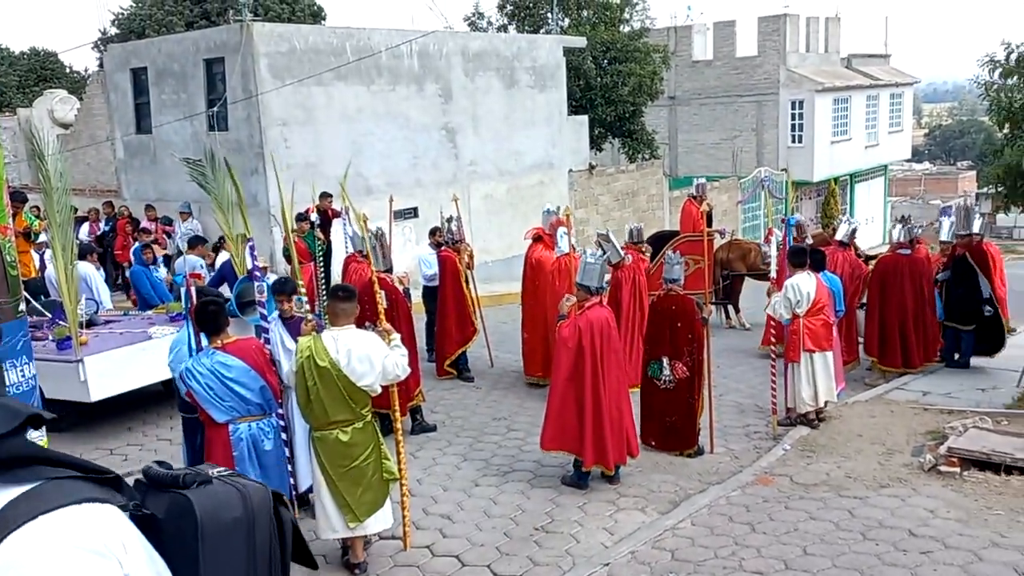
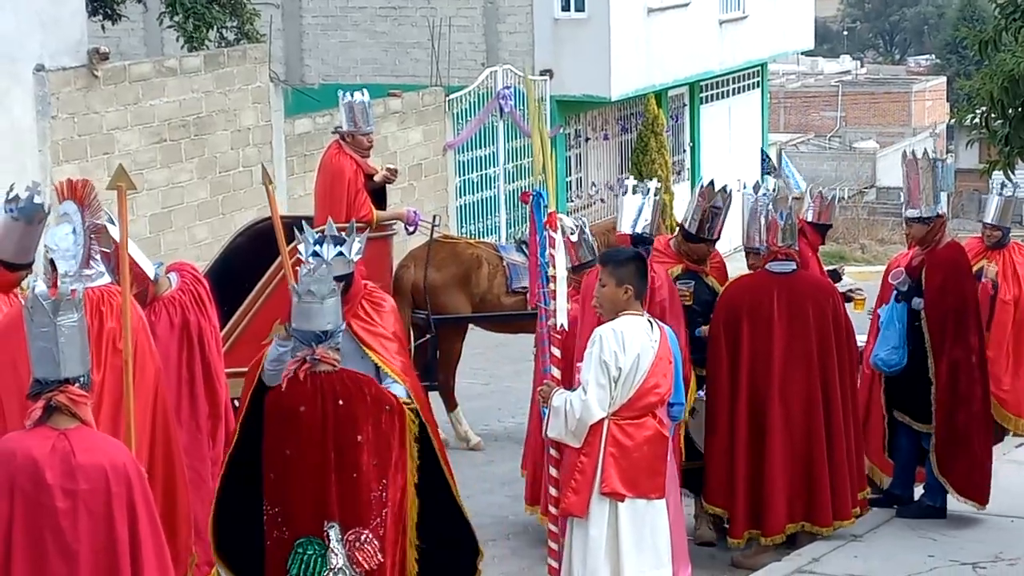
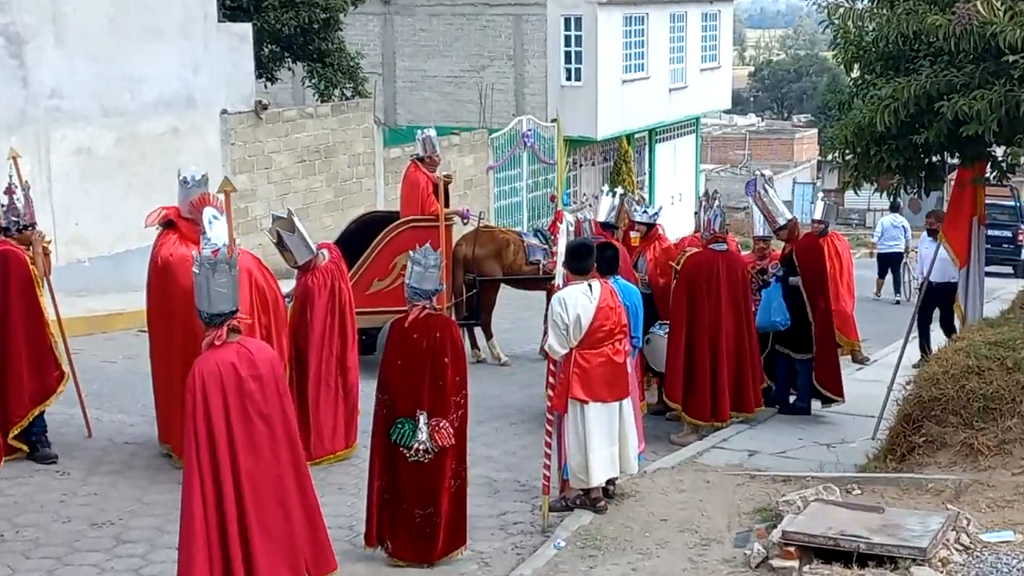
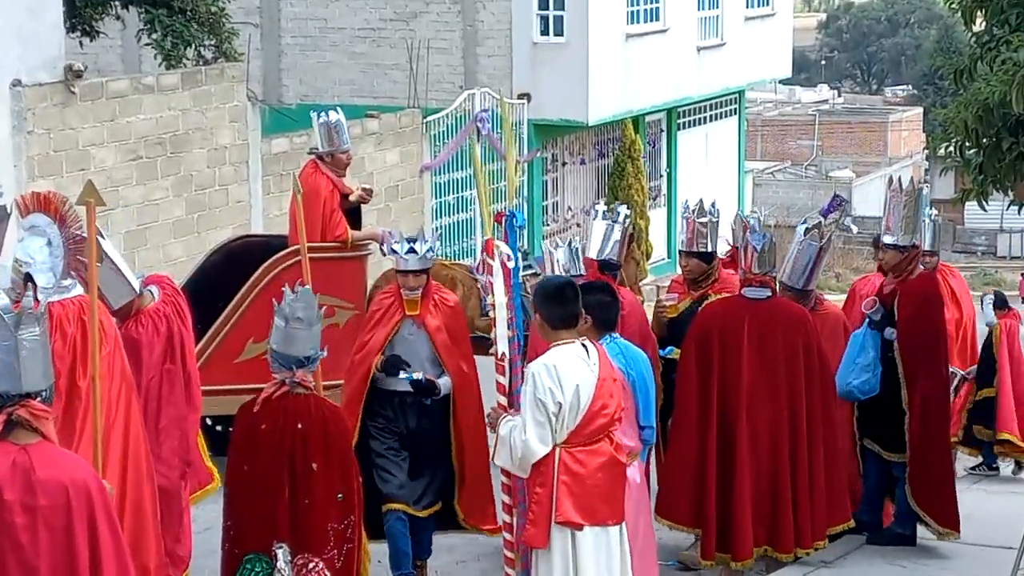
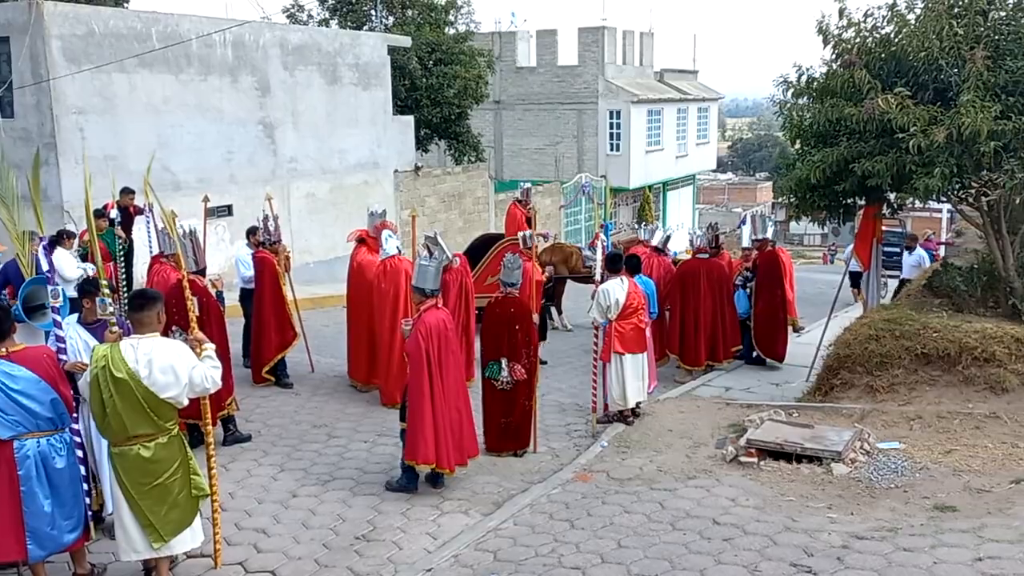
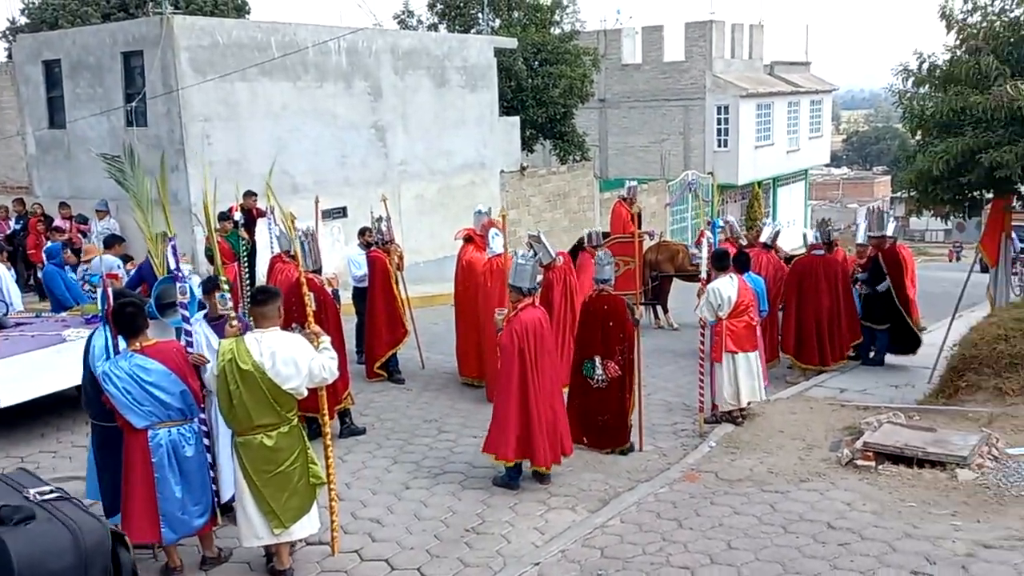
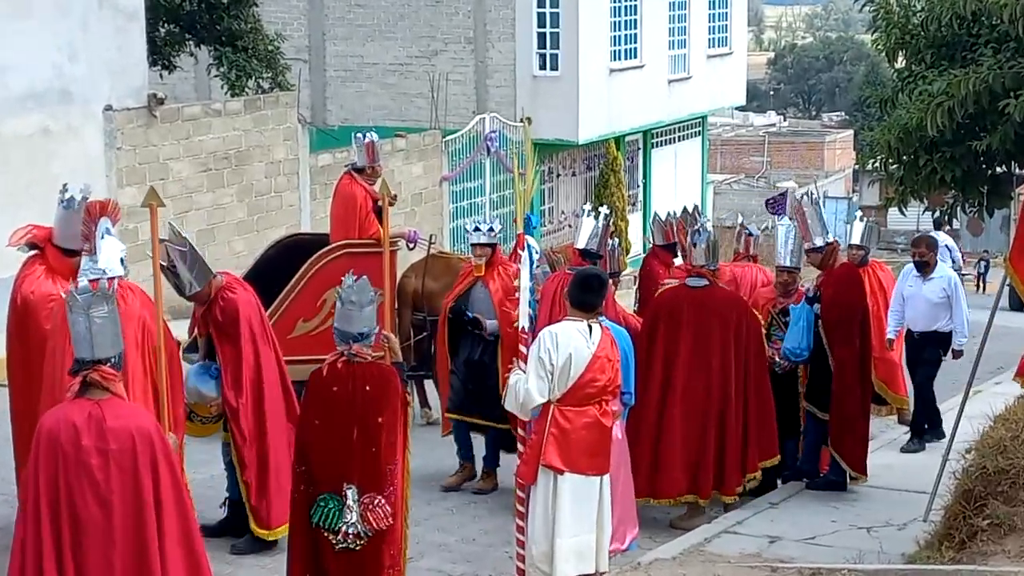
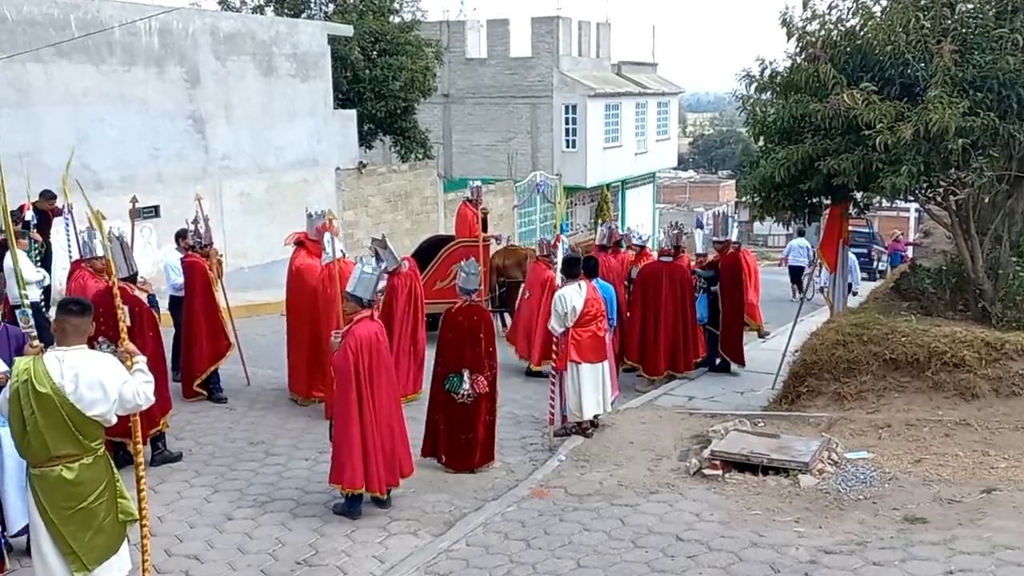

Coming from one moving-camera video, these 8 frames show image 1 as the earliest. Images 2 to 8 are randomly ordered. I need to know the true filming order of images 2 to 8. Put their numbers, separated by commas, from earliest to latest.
6, 5, 8, 3, 7, 4, 2
